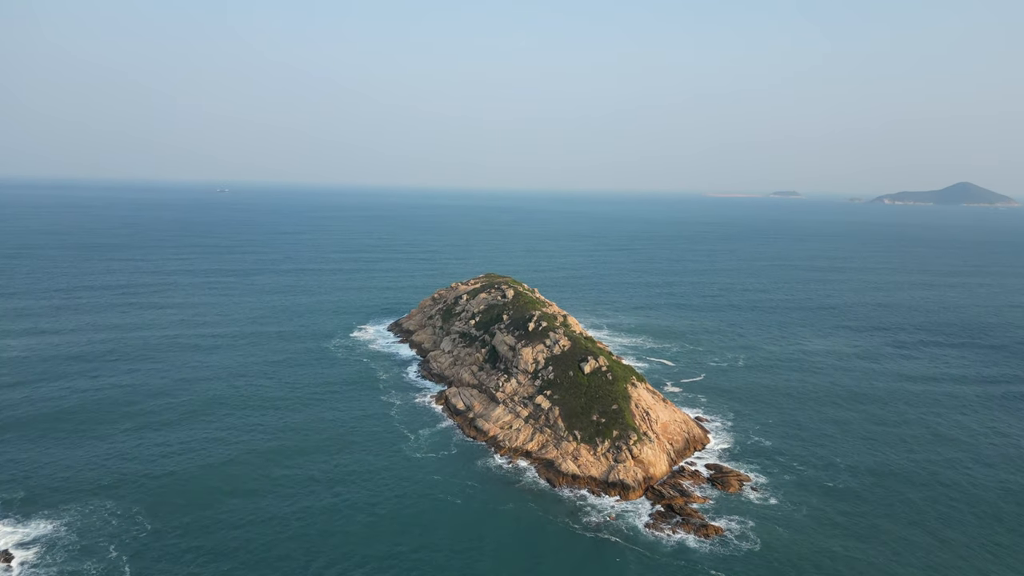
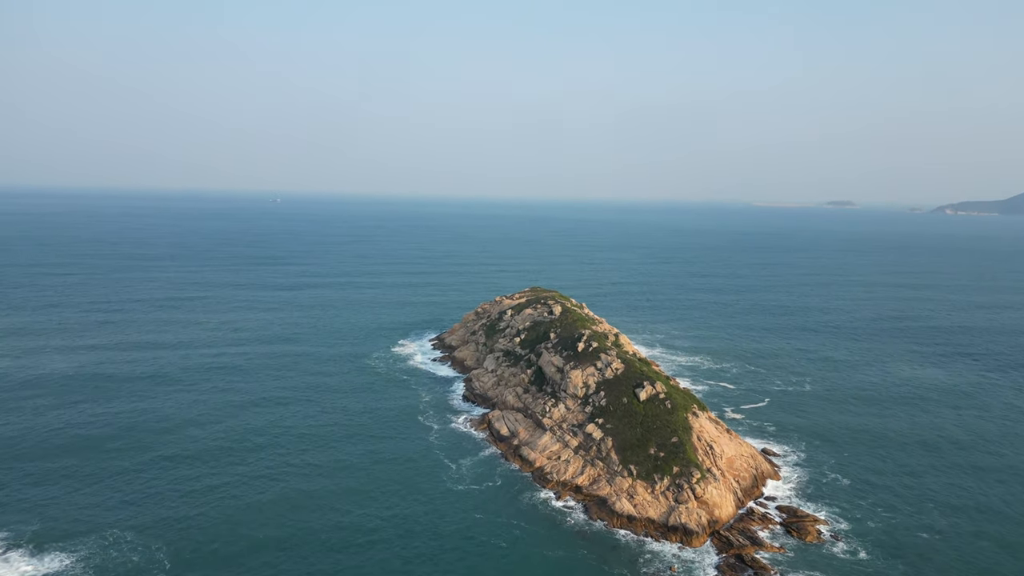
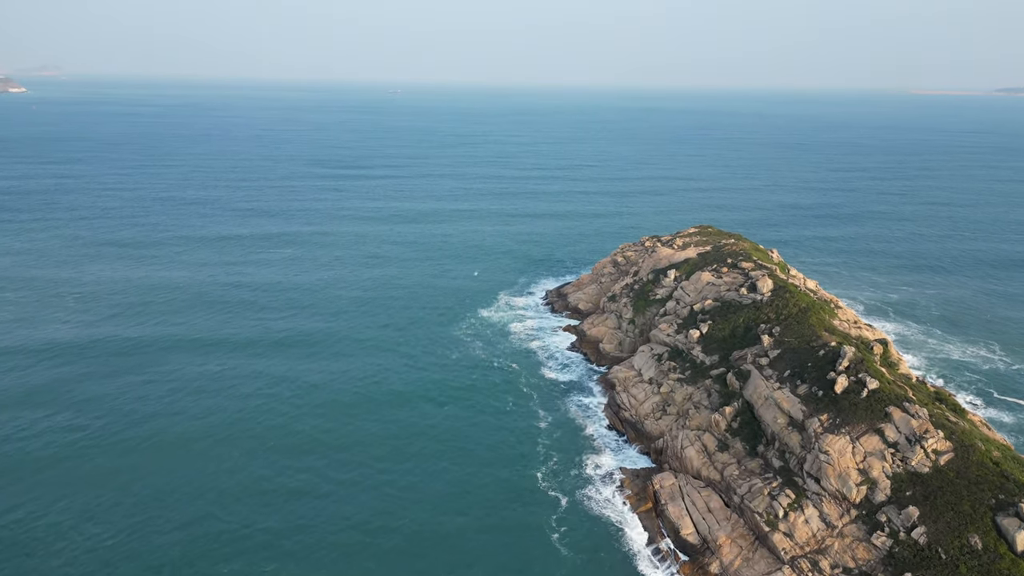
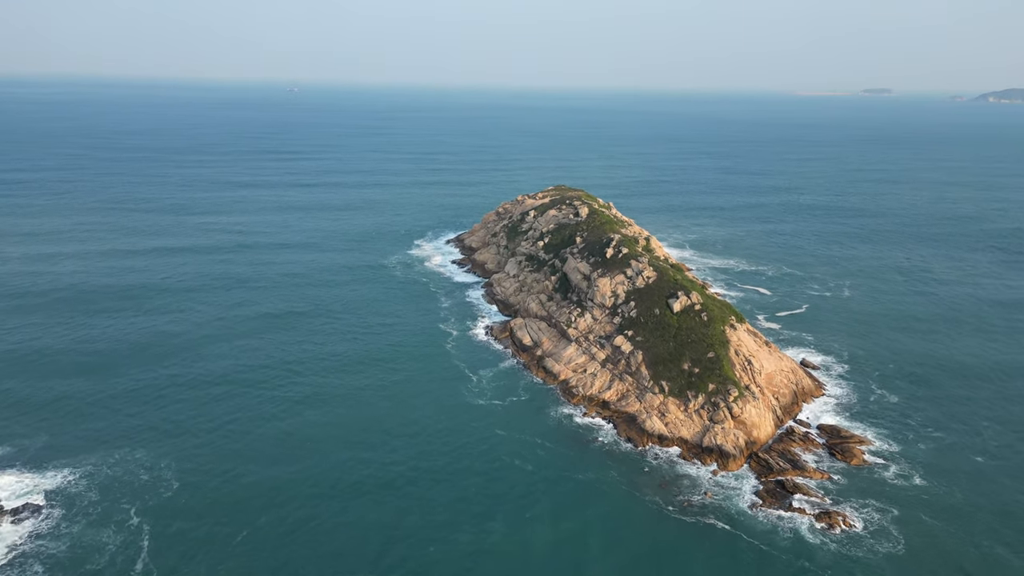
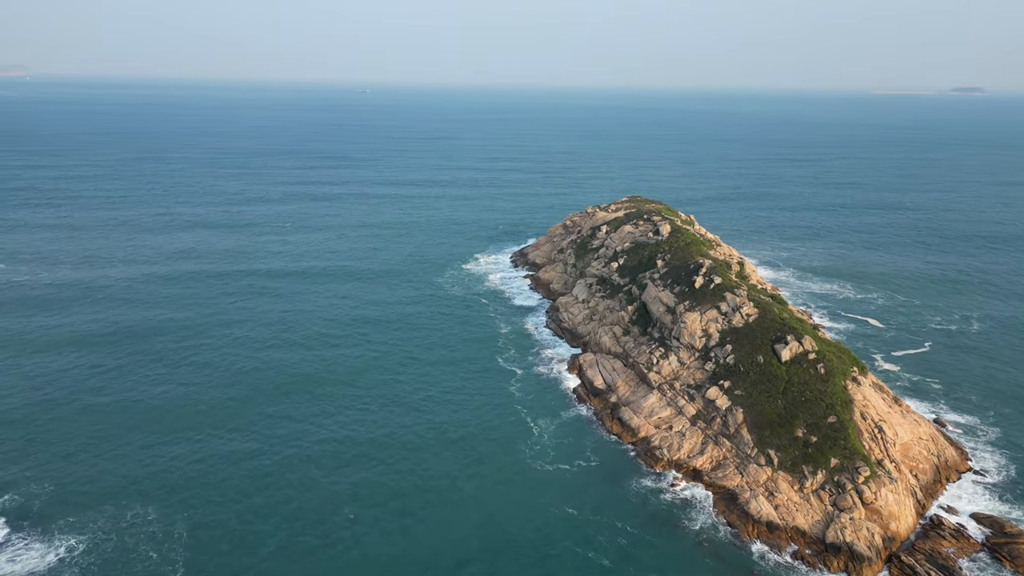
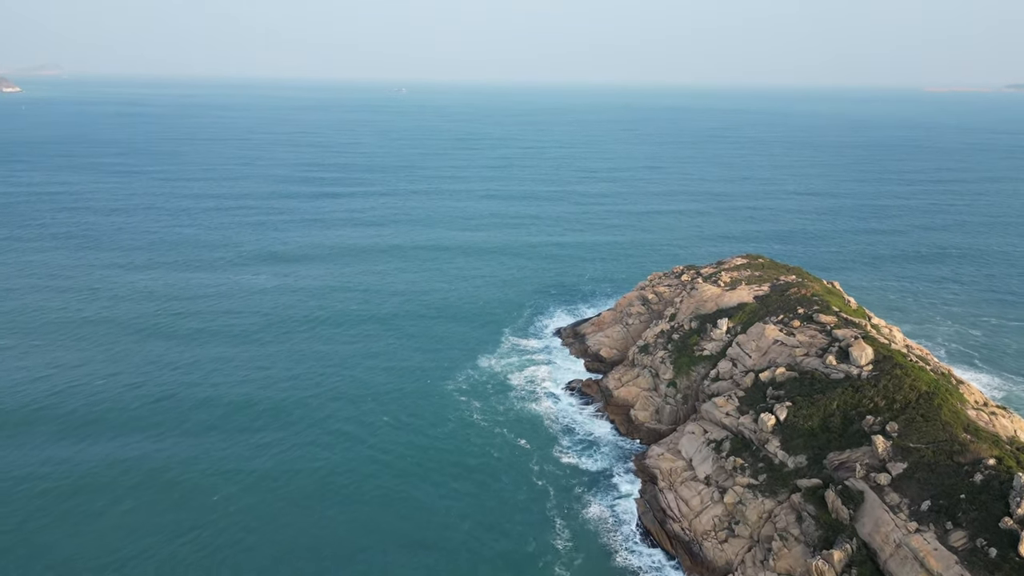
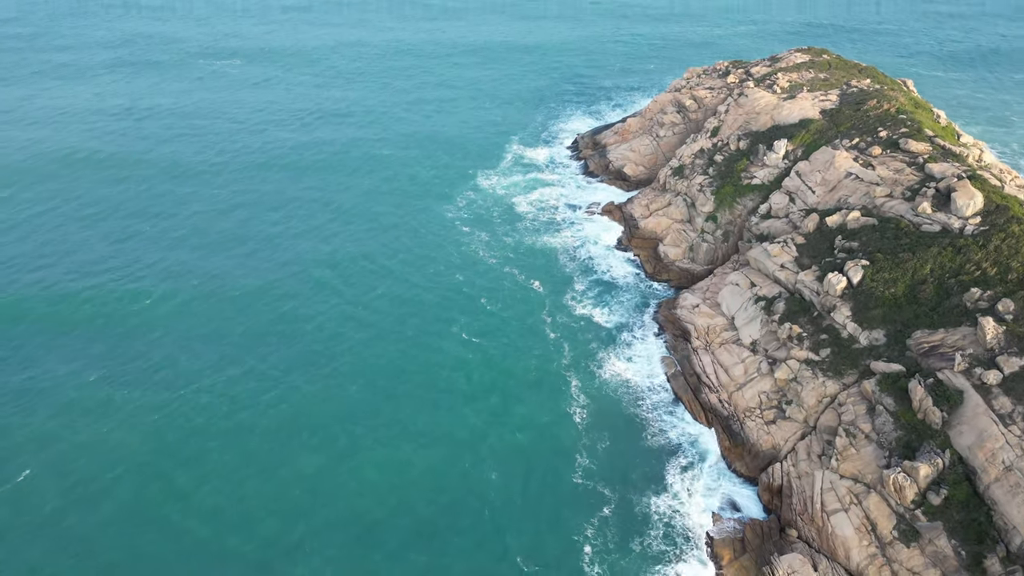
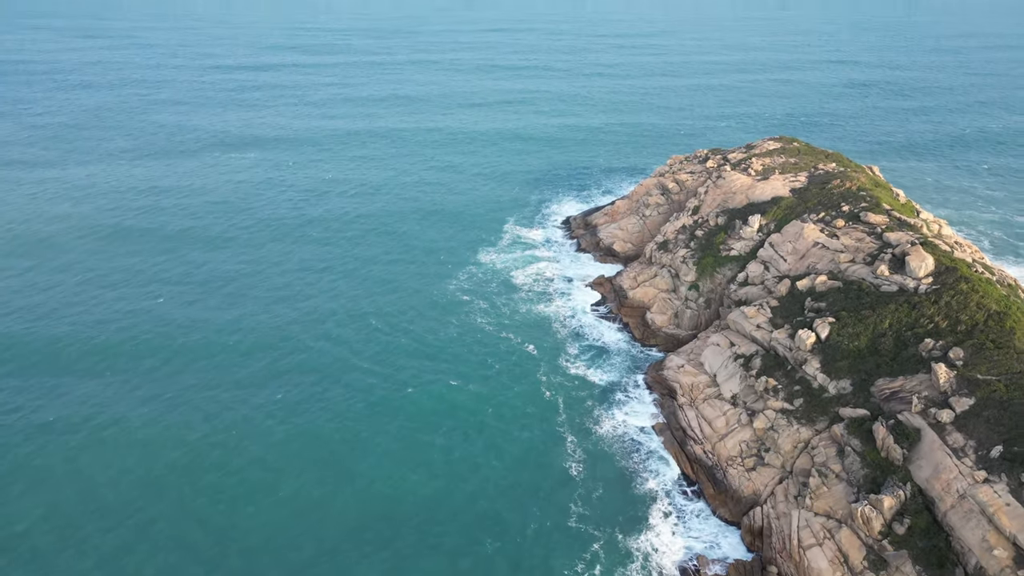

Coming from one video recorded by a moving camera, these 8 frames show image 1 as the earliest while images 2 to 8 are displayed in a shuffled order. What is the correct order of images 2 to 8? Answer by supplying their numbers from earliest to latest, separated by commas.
2, 4, 5, 3, 6, 8, 7
